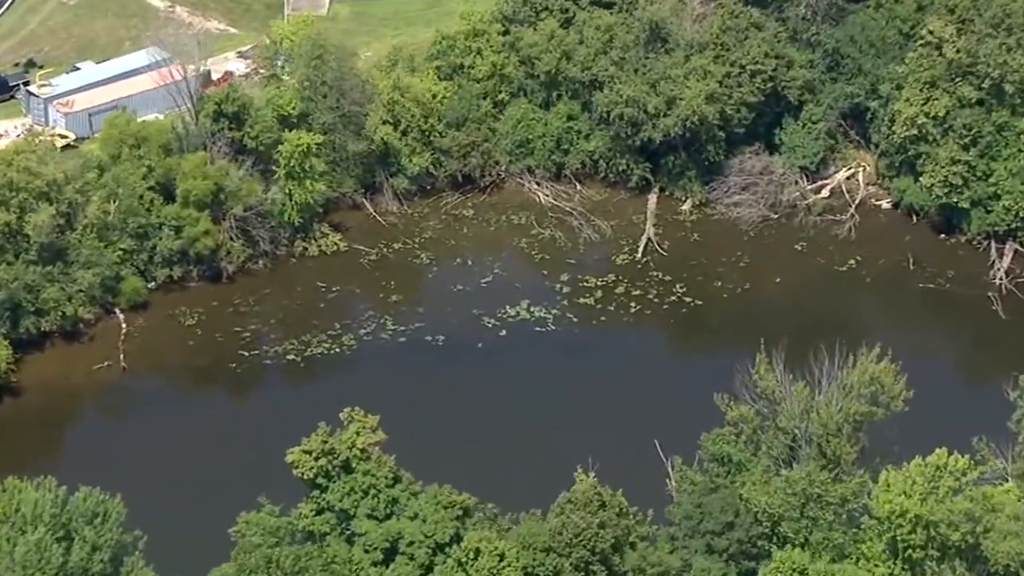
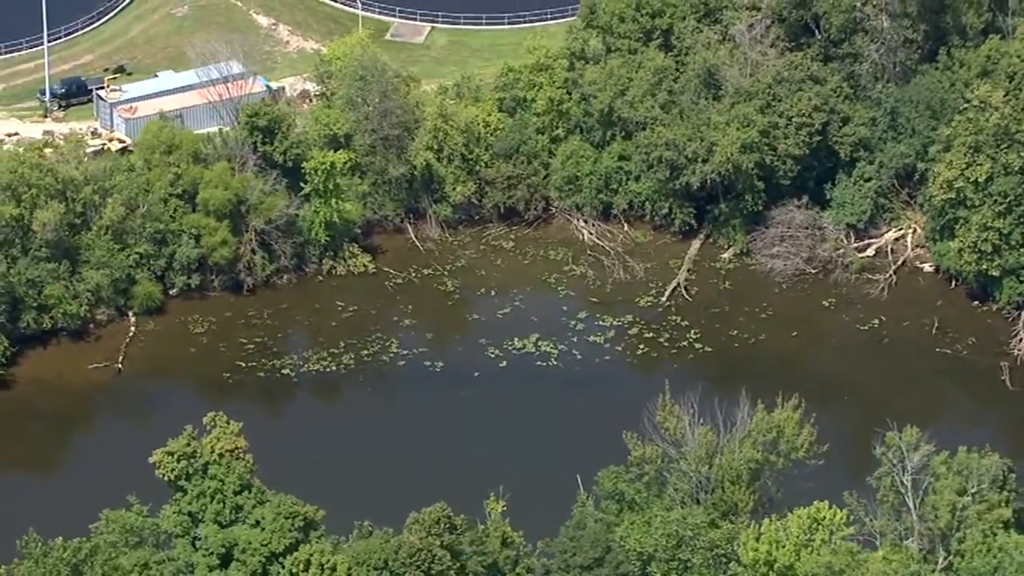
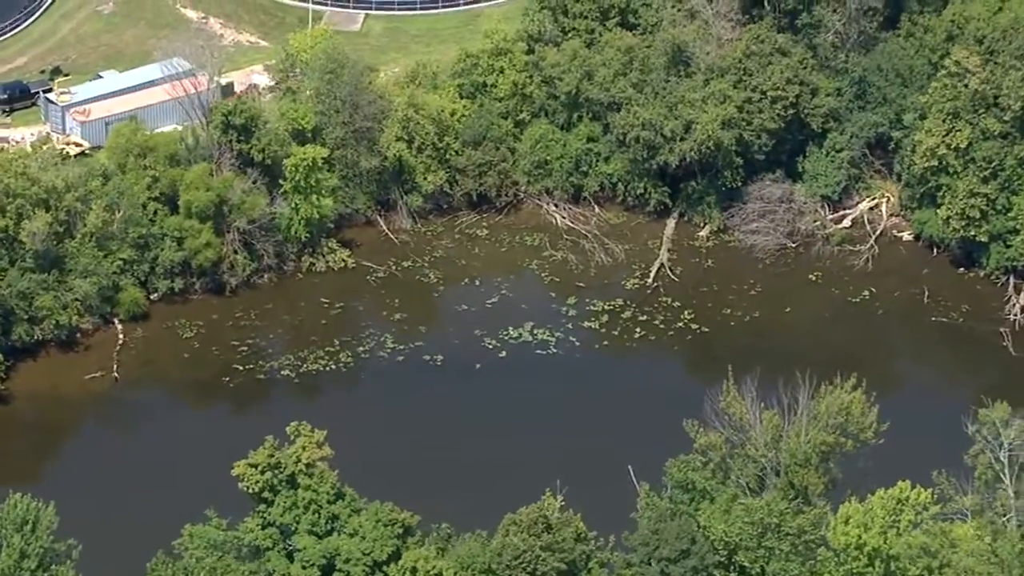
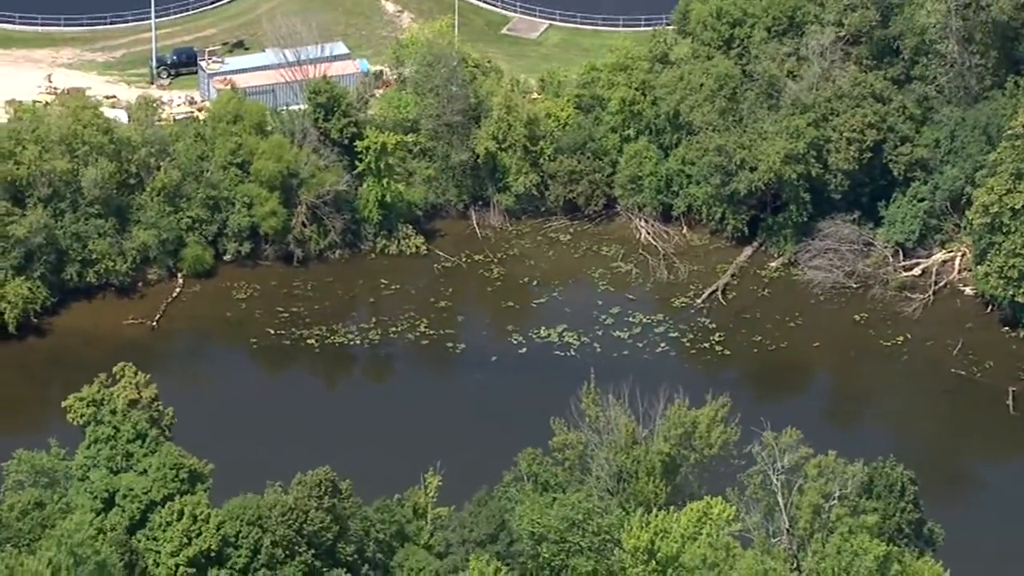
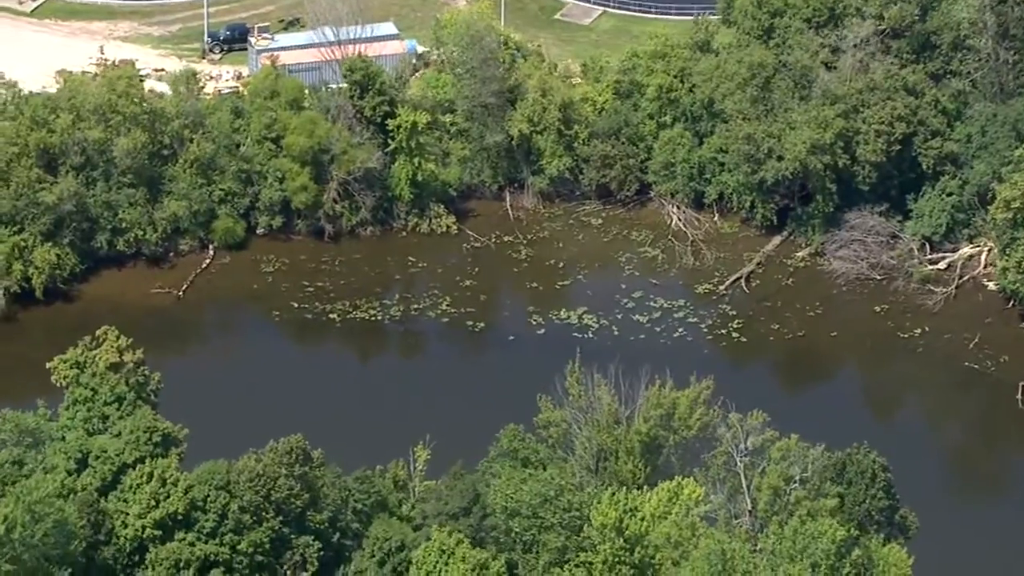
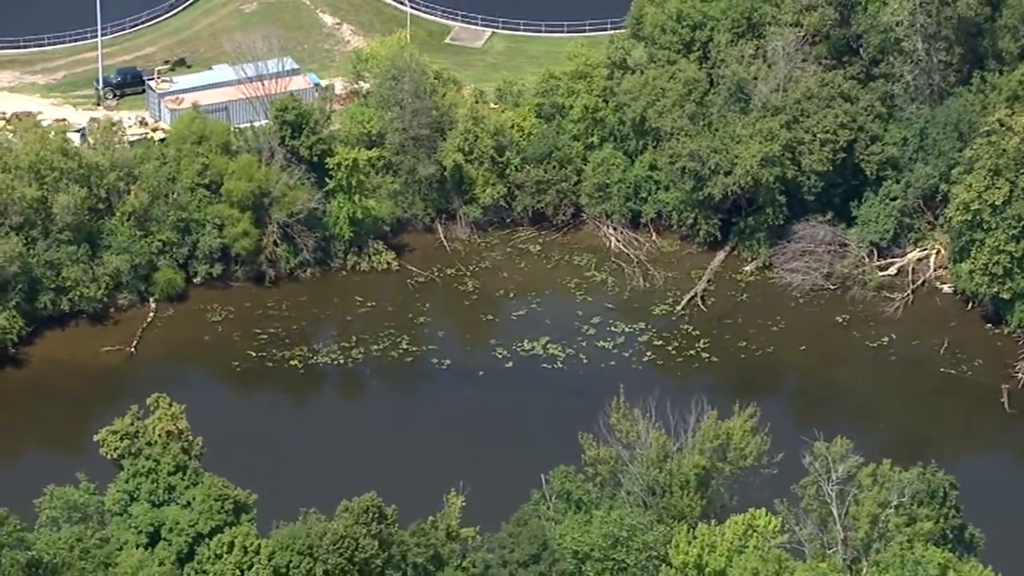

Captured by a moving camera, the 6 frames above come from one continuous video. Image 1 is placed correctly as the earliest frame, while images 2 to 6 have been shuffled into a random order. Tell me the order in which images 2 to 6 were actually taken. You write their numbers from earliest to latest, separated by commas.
3, 2, 6, 4, 5
